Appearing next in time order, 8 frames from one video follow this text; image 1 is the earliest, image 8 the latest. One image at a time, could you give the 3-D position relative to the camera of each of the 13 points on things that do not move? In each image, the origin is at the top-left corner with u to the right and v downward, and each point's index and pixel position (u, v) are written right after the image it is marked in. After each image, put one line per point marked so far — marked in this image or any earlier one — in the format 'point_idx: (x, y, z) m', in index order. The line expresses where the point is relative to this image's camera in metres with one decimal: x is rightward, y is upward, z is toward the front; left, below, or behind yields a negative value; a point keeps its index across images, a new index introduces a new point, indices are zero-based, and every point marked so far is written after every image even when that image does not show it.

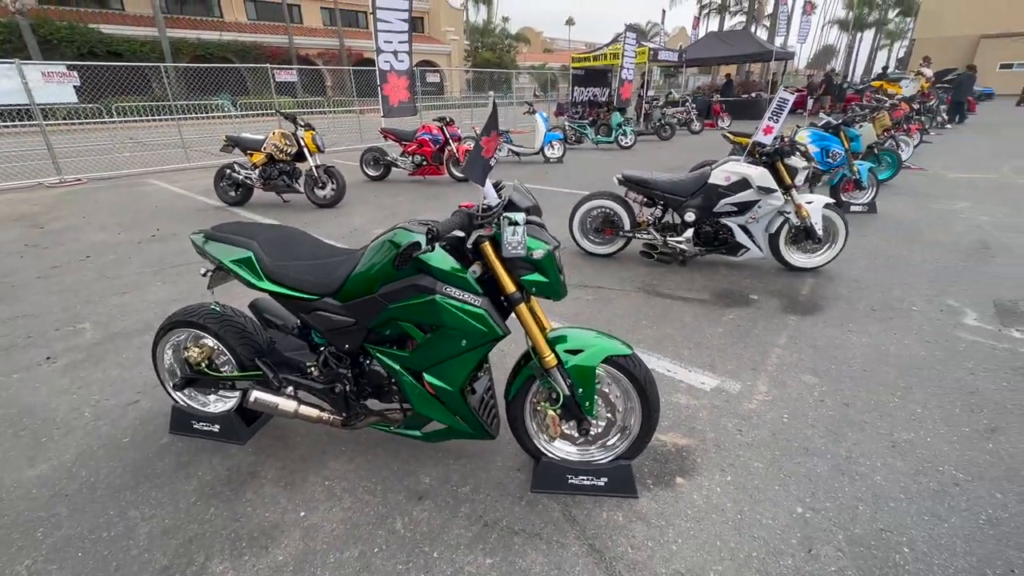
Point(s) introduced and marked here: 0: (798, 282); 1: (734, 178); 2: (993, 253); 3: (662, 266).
0: (+2.9, +0.1, +4.8) m
1: (+2.2, +1.1, +4.7) m
2: (+5.5, +0.4, +5.4) m
3: (+1.7, +0.2, +5.2) m
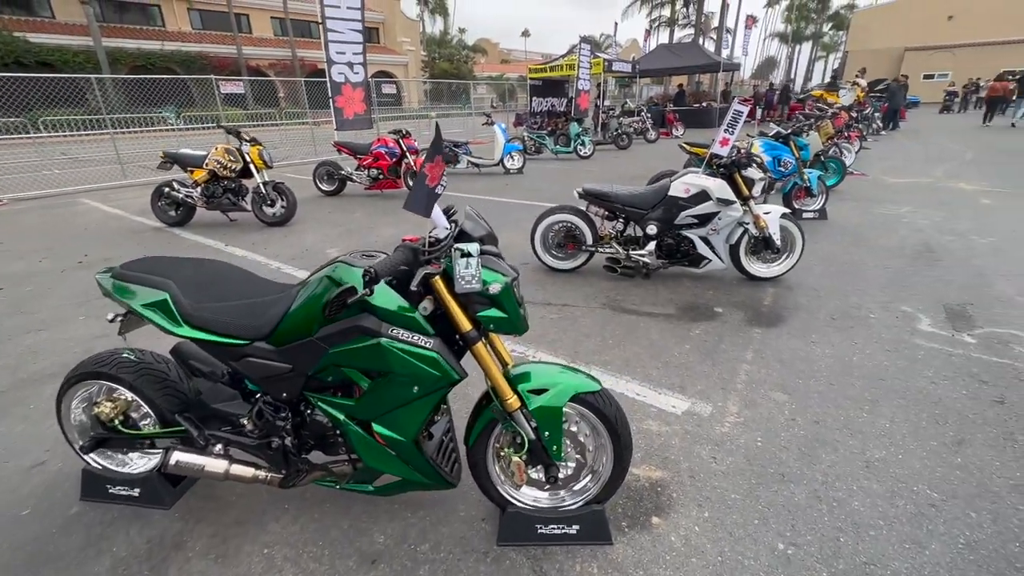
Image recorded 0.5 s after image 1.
0: (+2.5, 0.0, +4.8) m
1: (+1.8, +1.0, +4.7) m
2: (+5.1, +0.4, +5.6) m
3: (+1.2, +0.1, +5.2) m
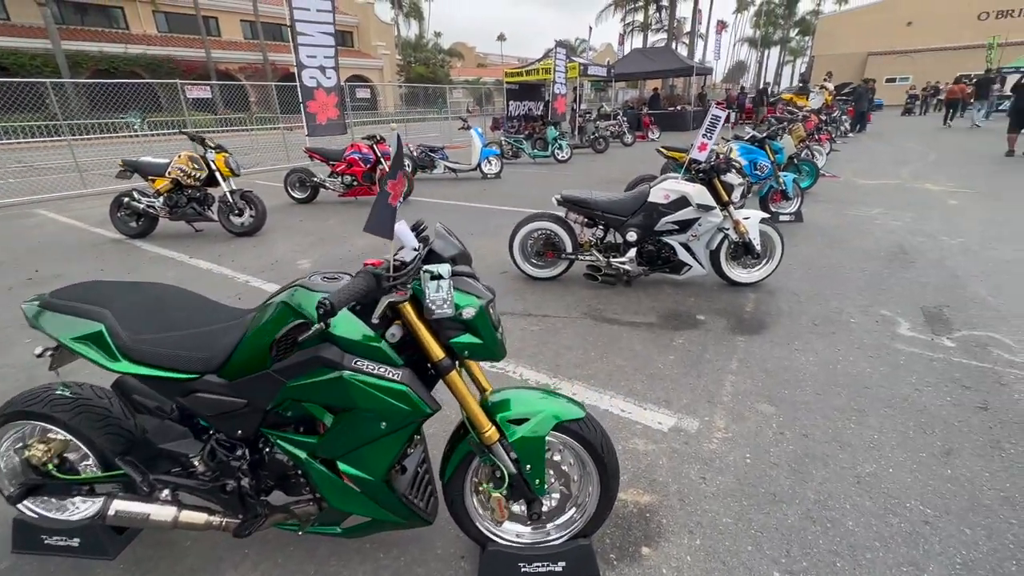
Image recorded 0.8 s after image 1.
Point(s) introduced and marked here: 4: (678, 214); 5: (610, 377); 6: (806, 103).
0: (+2.3, -0.1, +4.7) m
1: (+1.6, +0.9, +4.6) m
2: (+4.8, +0.4, +5.7) m
3: (+1.0, 0.0, +5.1) m
4: (+1.6, +0.7, +4.6) m
5: (+0.7, -0.7, +3.4) m
6: (+9.4, +5.9, +14.9) m
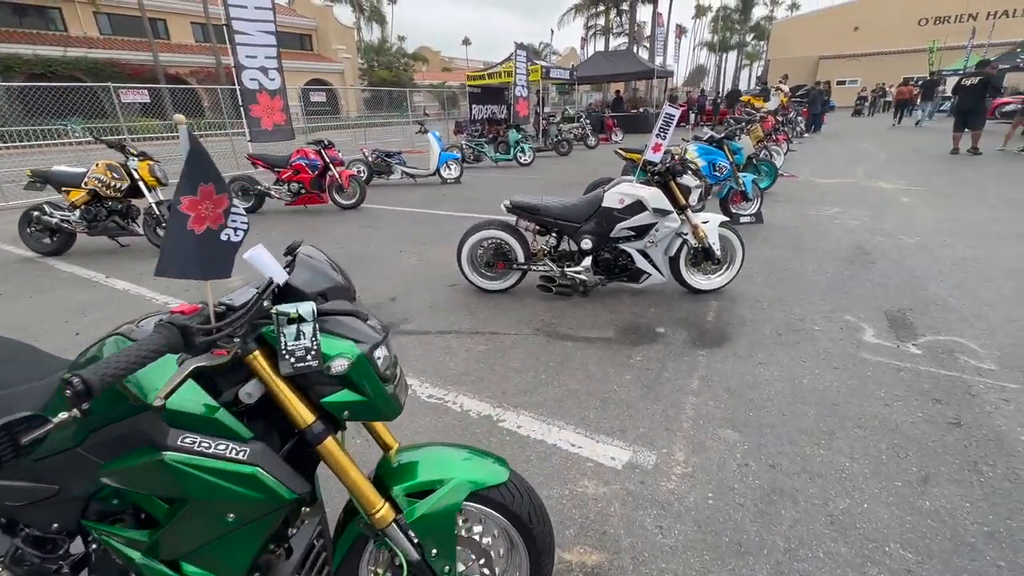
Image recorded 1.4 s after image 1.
0: (+1.8, -0.2, +4.5) m
1: (+1.1, +0.8, +4.3) m
2: (+4.3, +0.4, +5.6) m
3: (+0.5, -0.1, +4.7) m
4: (+1.1, +0.6, +4.3) m
5: (+0.3, -0.8, +3.1) m
6: (+8.1, +5.9, +15.1) m
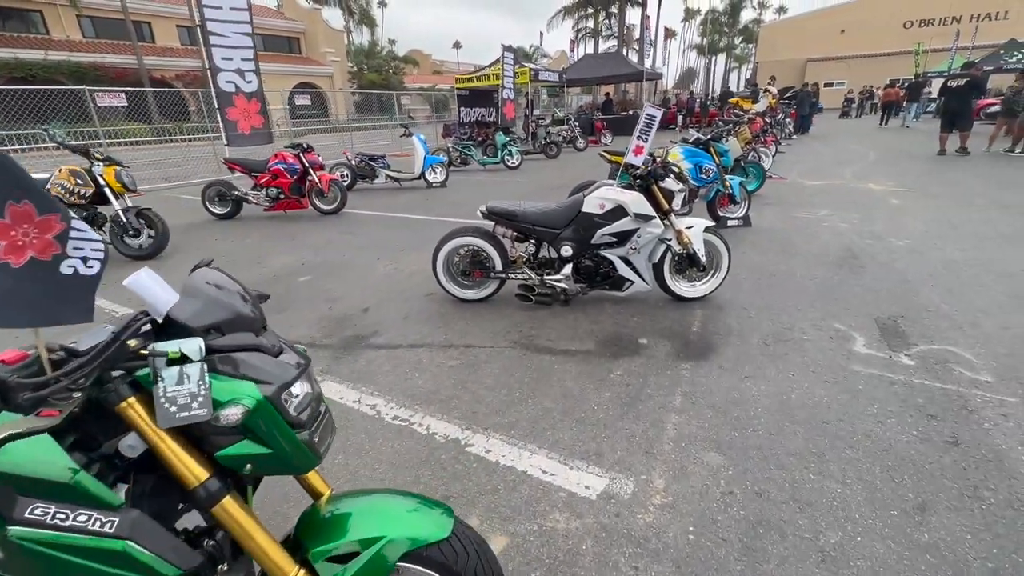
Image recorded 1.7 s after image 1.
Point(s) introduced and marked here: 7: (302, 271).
0: (+1.6, -0.2, +4.3) m
1: (+0.9, +0.7, +4.1) m
2: (+4.0, +0.3, +5.4) m
3: (+0.3, -0.2, +4.5) m
4: (+0.9, +0.6, +4.2) m
5: (+0.1, -0.8, +2.9) m
6: (+7.7, +5.9, +15.1) m
7: (-2.7, +0.2, +6.0) m
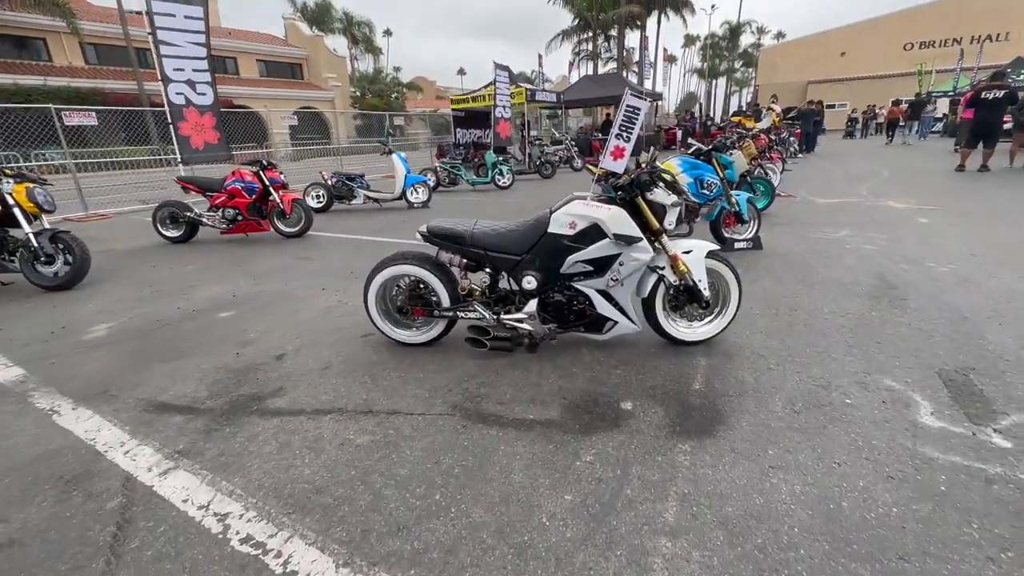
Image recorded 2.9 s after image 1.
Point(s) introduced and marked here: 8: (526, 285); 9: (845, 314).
0: (+1.2, -0.5, +3.3) m
1: (+0.5, +0.4, +3.2) m
2: (+3.7, 0.0, +4.4) m
3: (-0.1, -0.5, +3.5) m
4: (+0.5, +0.3, +3.2) m
5: (-0.3, -1.1, +1.9) m
6: (+7.4, +5.1, +14.3) m
7: (-3.0, -0.2, +5.0) m
8: (+0.1, 0.0, +3.3) m
9: (+2.8, -0.2, +4.0) m
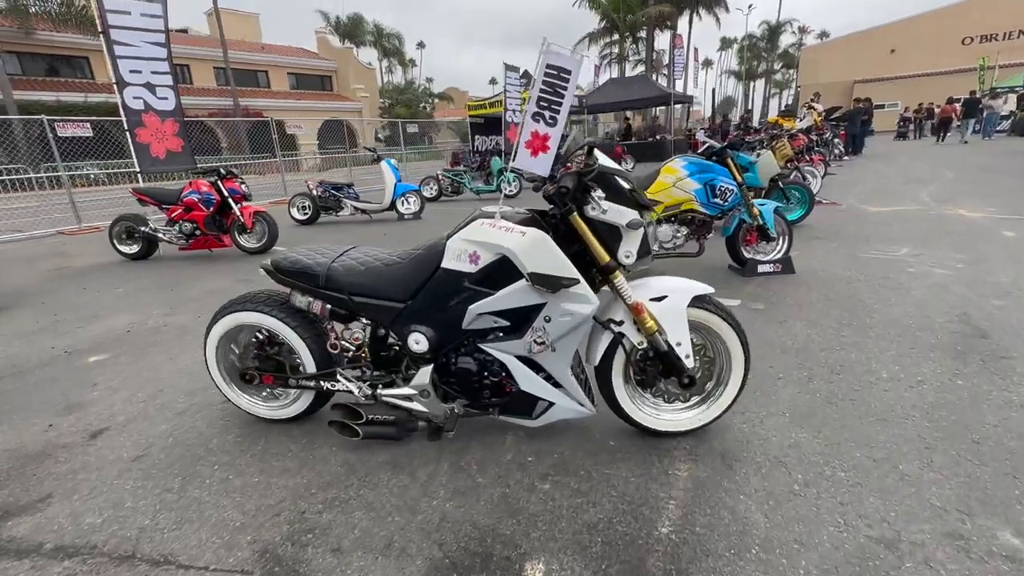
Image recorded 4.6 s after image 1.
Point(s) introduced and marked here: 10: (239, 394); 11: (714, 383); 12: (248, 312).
0: (+0.6, -0.8, +2.1) m
1: (-0.1, +0.1, +2.0) m
2: (+3.2, -0.4, +3.0) m
3: (-0.7, -0.8, +2.4) m
4: (0.0, 0.0, +2.1) m
5: (-0.9, -1.4, +0.8) m
6: (+7.6, +4.6, +12.7) m
7: (-3.5, -0.5, +4.1) m
8: (-0.5, -0.3, +2.2) m
9: (+2.3, -0.5, +2.7) m
10: (-1.5, -0.6, +2.6) m
11: (+1.0, -0.4, +2.3) m
12: (-1.4, -0.1, +2.5) m
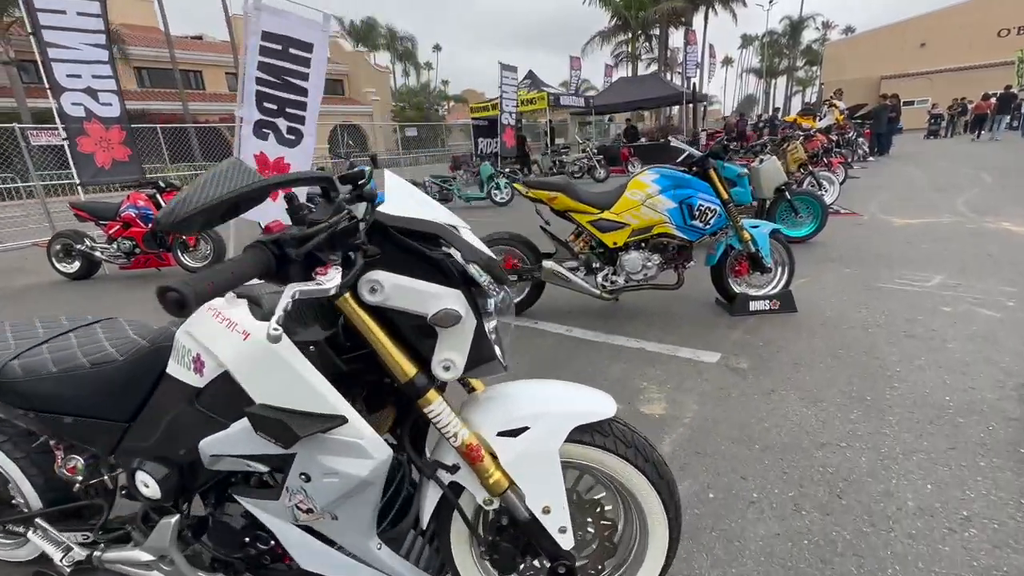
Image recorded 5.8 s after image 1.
0: (0.0, -1.2, +1.2) m
1: (-0.8, -0.2, +1.2) m
2: (+2.5, -0.7, +2.1) m
3: (-1.3, -1.1, +1.6) m
4: (-0.7, -0.4, +1.2) m
5: (-1.6, -1.7, 0.0) m
6: (+7.3, +4.2, +11.6) m
7: (-4.1, -0.8, +3.4) m
8: (-1.1, -0.6, +1.4) m
9: (+1.7, -0.9, +1.7) m
10: (-2.1, -0.9, +1.8) m
11: (+0.4, -0.8, +1.4) m
12: (-2.0, -0.4, +1.7) m
